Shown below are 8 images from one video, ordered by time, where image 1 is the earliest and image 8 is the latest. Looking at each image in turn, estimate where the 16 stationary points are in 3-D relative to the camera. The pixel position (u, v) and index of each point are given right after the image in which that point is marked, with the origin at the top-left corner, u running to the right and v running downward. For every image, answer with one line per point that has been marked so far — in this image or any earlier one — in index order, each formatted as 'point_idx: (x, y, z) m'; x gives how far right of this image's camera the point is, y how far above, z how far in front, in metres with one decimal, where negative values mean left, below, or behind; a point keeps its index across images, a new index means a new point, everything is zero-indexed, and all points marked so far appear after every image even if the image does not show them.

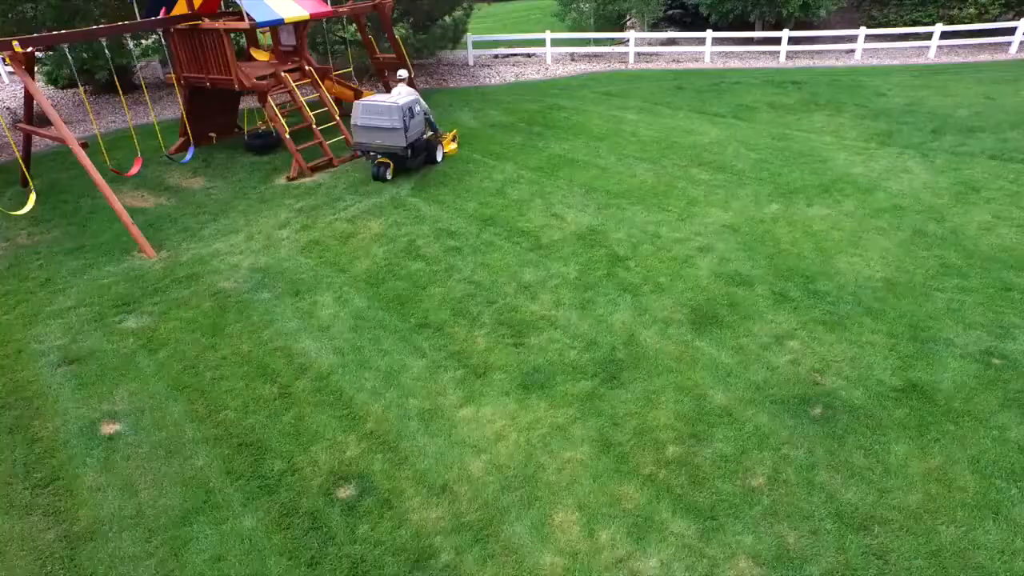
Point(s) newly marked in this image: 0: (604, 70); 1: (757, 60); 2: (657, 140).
0: (+3.0, +7.0, +17.4) m
1: (+8.3, +7.7, +18.5) m
2: (+3.1, +3.1, +11.5) m
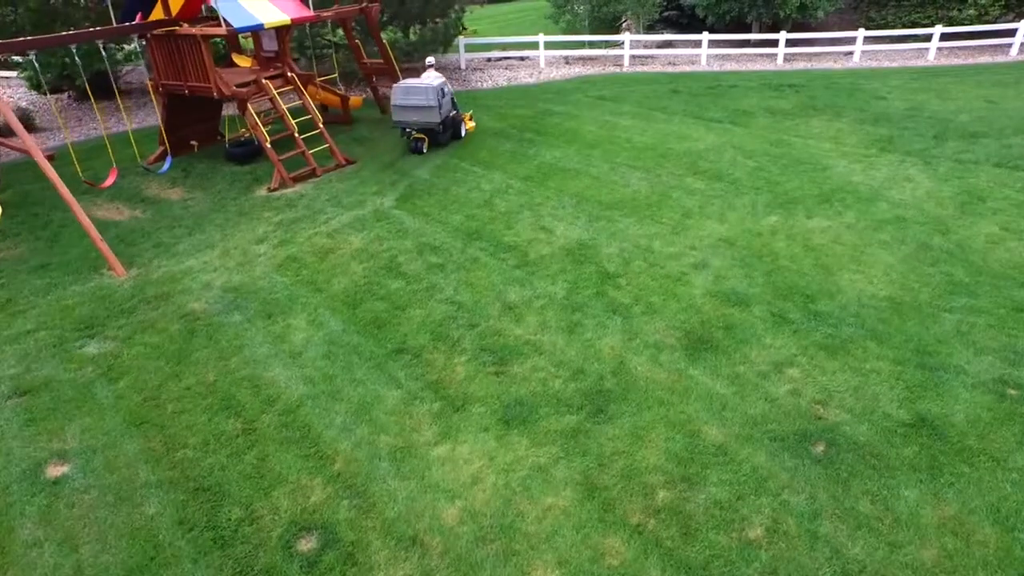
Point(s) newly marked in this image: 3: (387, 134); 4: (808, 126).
0: (+2.8, +6.8, +17.1) m
1: (+8.1, +7.5, +18.1) m
2: (+2.9, +2.9, +11.2) m
3: (-2.8, +3.5, +12.4) m
4: (+6.7, +3.7, +12.2) m
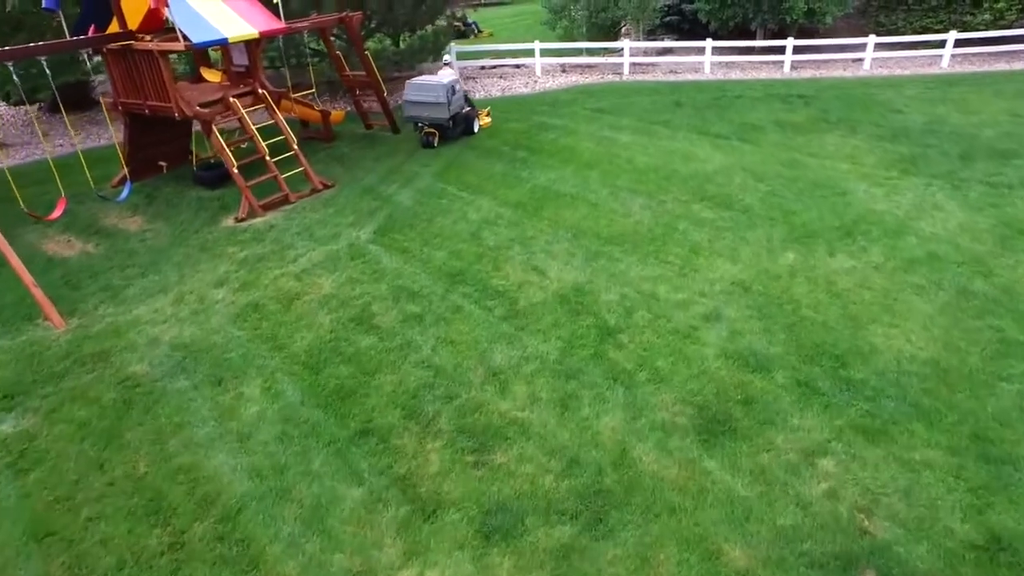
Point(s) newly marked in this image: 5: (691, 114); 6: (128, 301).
0: (+2.6, +6.1, +16.3) m
1: (+7.9, +6.9, +17.3) m
2: (+2.7, +2.3, +10.3) m
3: (-3.0, +2.9, +11.5) m
4: (+6.5, +3.0, +11.4) m
5: (+4.4, +4.3, +13.4) m
6: (-5.0, -0.2, +7.0) m
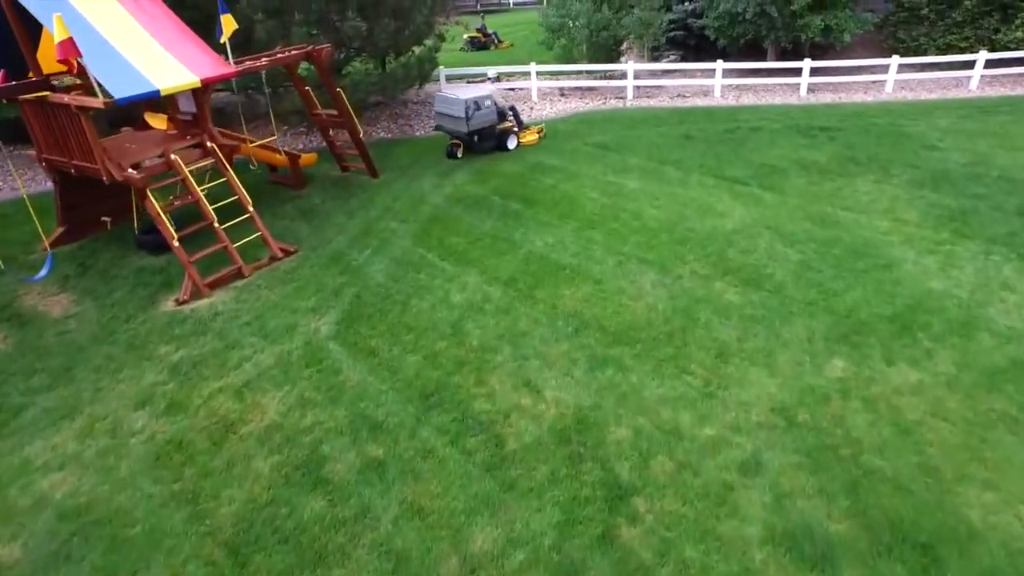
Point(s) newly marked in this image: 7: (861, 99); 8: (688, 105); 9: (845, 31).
0: (+2.4, +4.9, +14.9) m
1: (+7.7, +5.7, +15.9) m
2: (+2.5, +1.0, +9.0) m
3: (-3.2, +1.6, +10.2) m
4: (+6.3, +1.8, +10.1) m
5: (+4.3, +3.0, +12.1) m
6: (-5.1, -1.5, +5.7) m
7: (+9.9, +5.4, +15.4) m
8: (+5.0, +5.1, +15.2) m
9: (+10.4, +8.0, +16.9) m
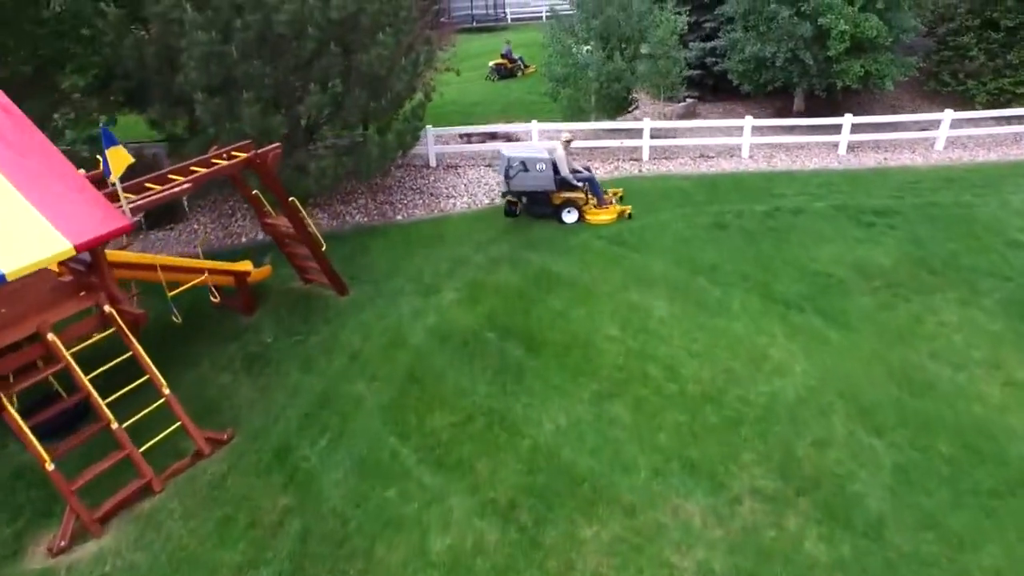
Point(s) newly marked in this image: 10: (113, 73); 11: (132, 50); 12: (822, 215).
0: (+2.4, +2.6, +12.9) m
1: (+7.7, +3.4, +13.9) m
2: (+2.5, -1.4, +7.0) m
3: (-3.2, -0.8, +8.1) m
4: (+6.3, -0.5, +8.1) m
5: (+4.2, +0.7, +10.1) m
6: (-5.1, -4.0, +3.7) m
7: (+9.9, +3.1, +13.4) m
8: (+4.9, +2.8, +13.2) m
9: (+10.3, +5.8, +14.9) m
10: (-7.3, +4.0, +10.0) m
11: (-6.5, +4.1, +9.3) m
12: (+6.3, +1.4, +11.1) m
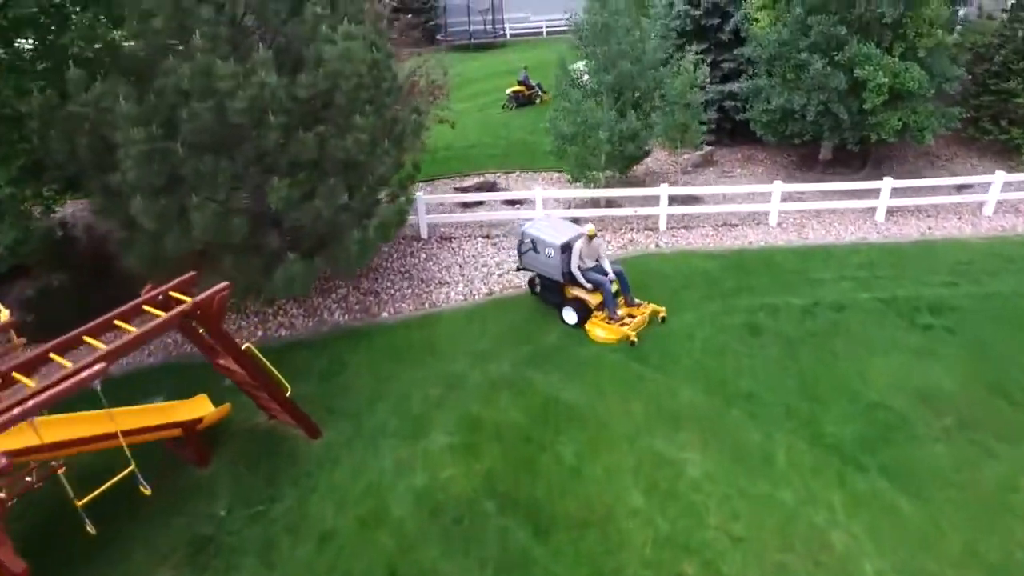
0: (+2.4, +0.6, +11.4) m
1: (+7.7, +1.5, +12.5) m
2: (+2.6, -3.4, +5.6) m
3: (-3.1, -2.8, +6.7) m
4: (+6.4, -2.5, +6.7) m
5: (+4.3, -1.3, +8.6) m
6: (-5.0, -6.0, +2.3) m
7: (+9.9, +1.2, +12.0) m
8: (+4.9, +0.9, +11.8) m
9: (+10.3, +3.9, +13.4) m
10: (-7.3, +2.0, +8.5) m
11: (-6.5, +2.1, +7.9) m
12: (+6.4, -0.5, +9.7) m
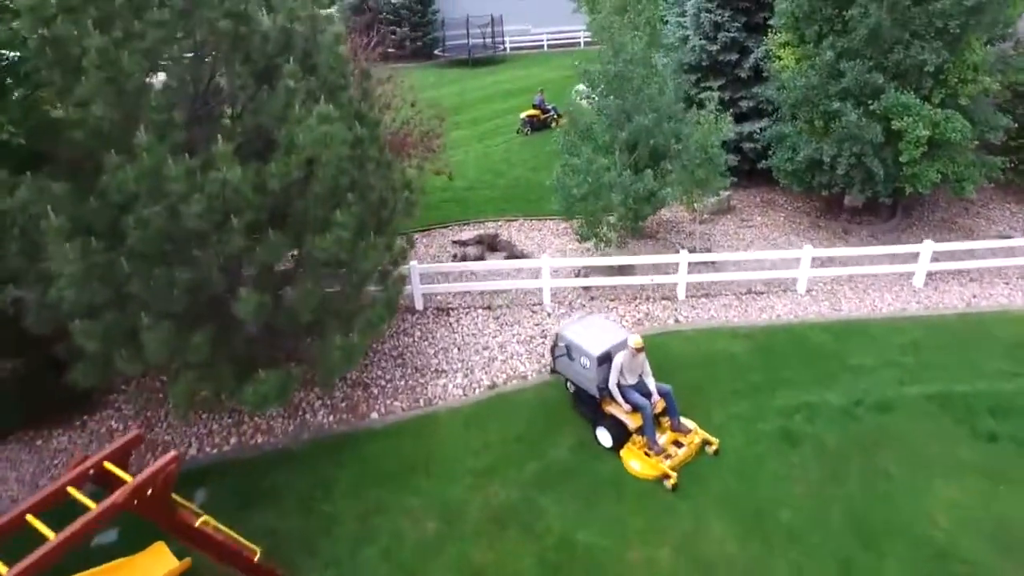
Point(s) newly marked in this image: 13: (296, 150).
0: (+2.5, -0.9, +10.3) m
1: (+7.7, 0.0, +11.4) m
2: (+2.7, -5.0, +4.5) m
3: (-3.0, -4.5, +5.6) m
4: (+6.5, -4.1, +5.6) m
5: (+4.3, -2.8, +7.5) m
6: (-4.9, -7.7, +1.2) m
7: (+10.0, -0.3, +10.9) m
8: (+5.0, -0.7, +10.6) m
9: (+10.4, +2.4, +12.3) m
10: (-7.2, +0.3, +7.3) m
11: (-6.4, +0.5, +6.7) m
12: (+6.5, -2.1, +8.6) m
13: (-2.8, +1.8, +7.1) m
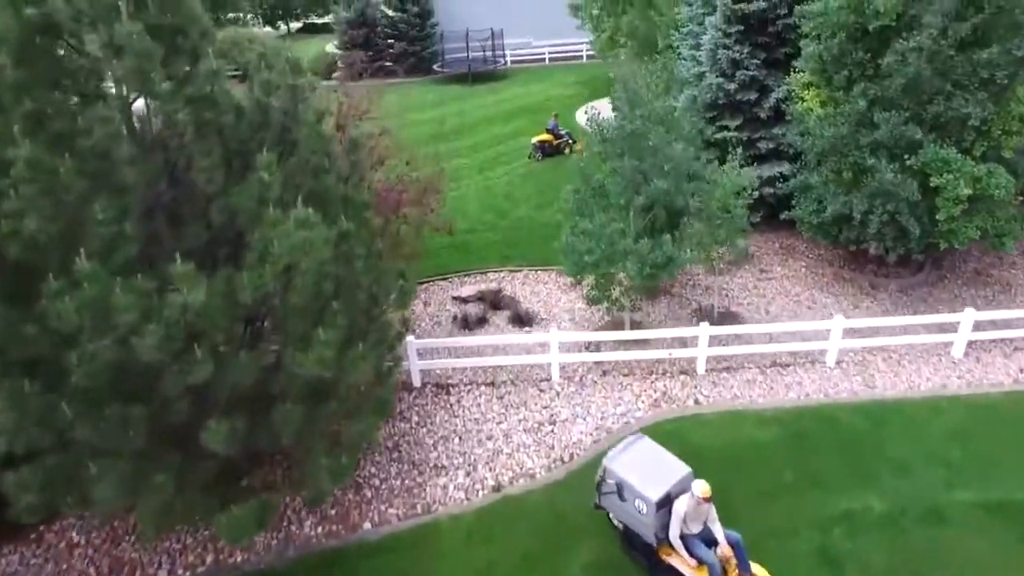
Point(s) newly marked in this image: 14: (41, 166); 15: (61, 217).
0: (+2.6, -2.4, +9.4) m
1: (+7.8, -1.4, +10.4) m
2: (+2.8, -6.5, +3.6) m
3: (-2.9, -5.9, +4.7) m
4: (+6.6, -5.6, +4.7) m
5: (+4.5, -4.3, +6.6) m
6: (-4.8, -9.2, +0.3) m
7: (+10.1, -1.7, +10.0) m
8: (+5.1, -2.1, +9.7) m
9: (+10.4, +1.0, +11.4) m
10: (-7.1, -1.1, +6.4) m
11: (-6.3, -1.0, +5.8) m
12: (+6.6, -3.5, +7.7) m
13: (-2.7, +0.3, +6.1) m
14: (-4.6, +1.2, +5.3) m
15: (-4.5, +0.7, +5.5) m
